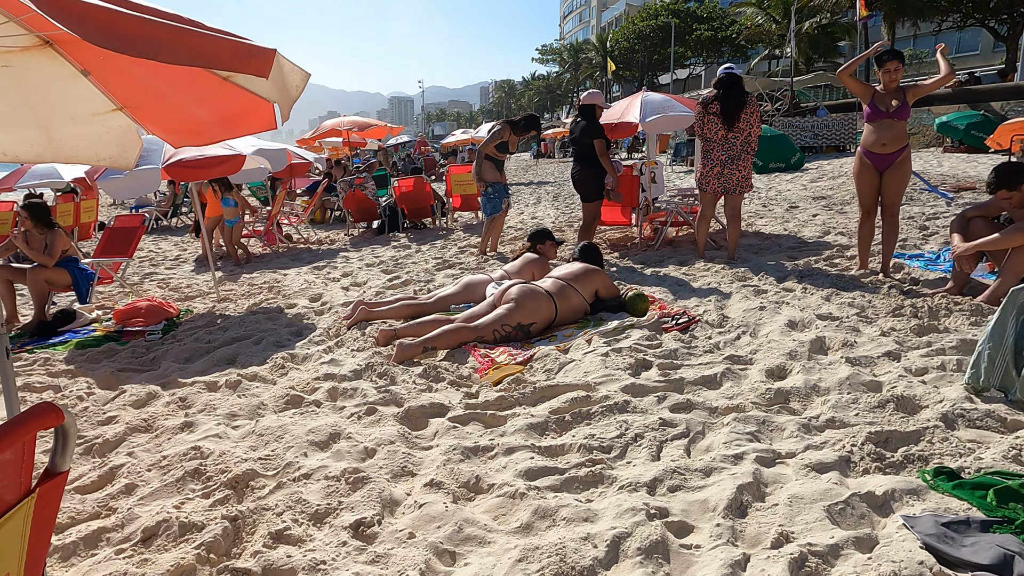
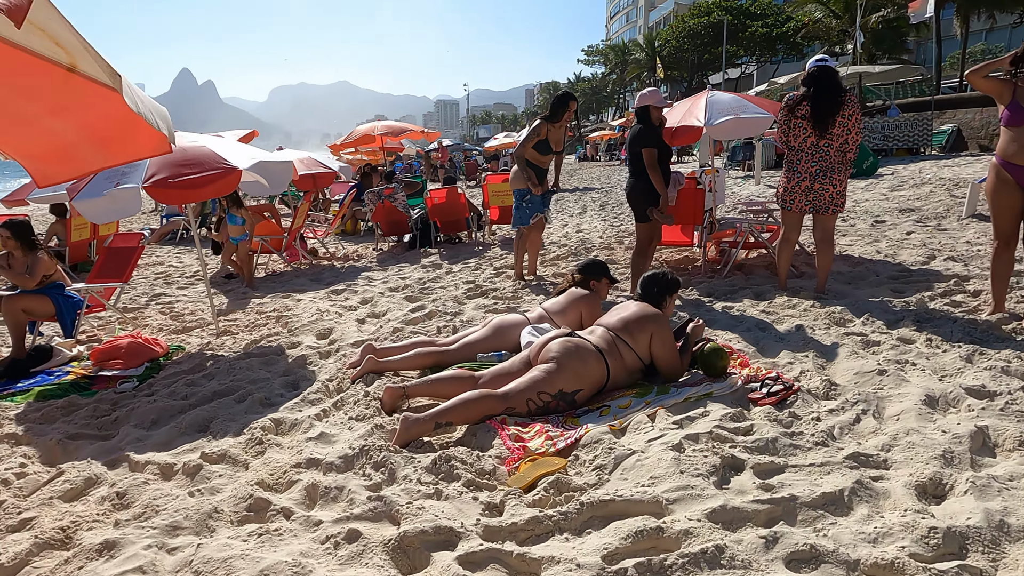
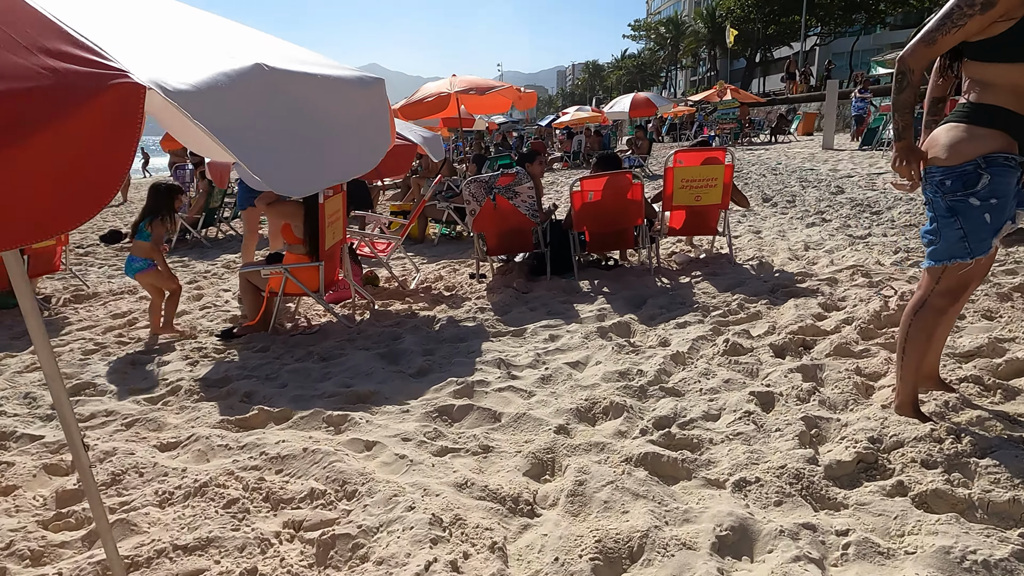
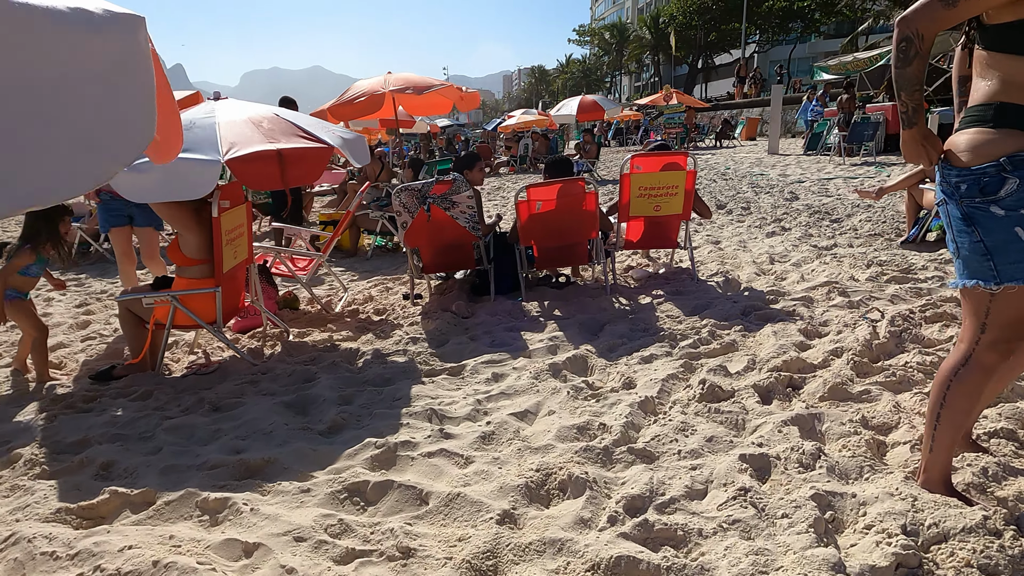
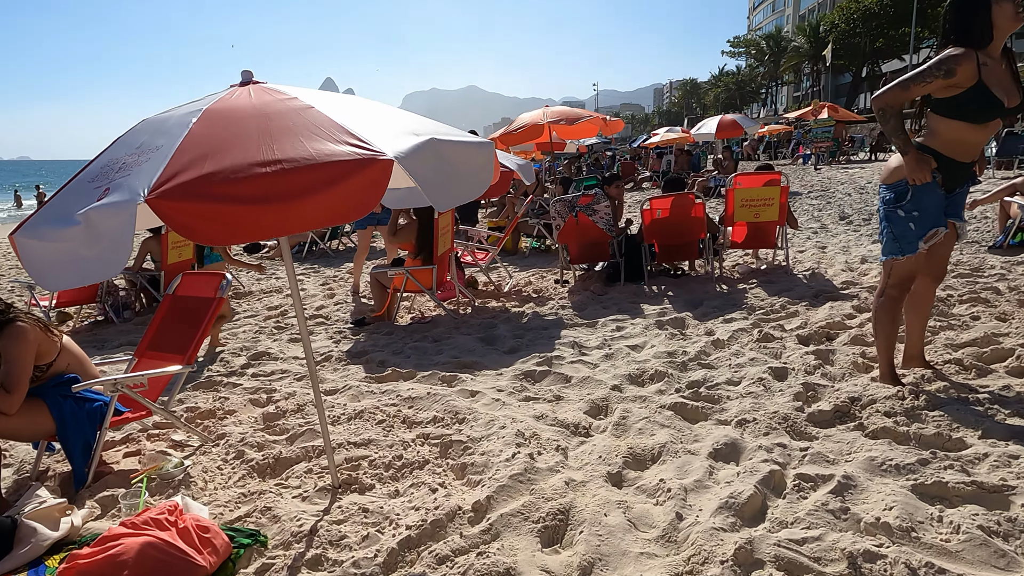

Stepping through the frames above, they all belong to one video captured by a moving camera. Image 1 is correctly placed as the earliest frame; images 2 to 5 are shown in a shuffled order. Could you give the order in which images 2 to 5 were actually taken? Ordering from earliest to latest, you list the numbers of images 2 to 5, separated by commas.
2, 5, 3, 4
